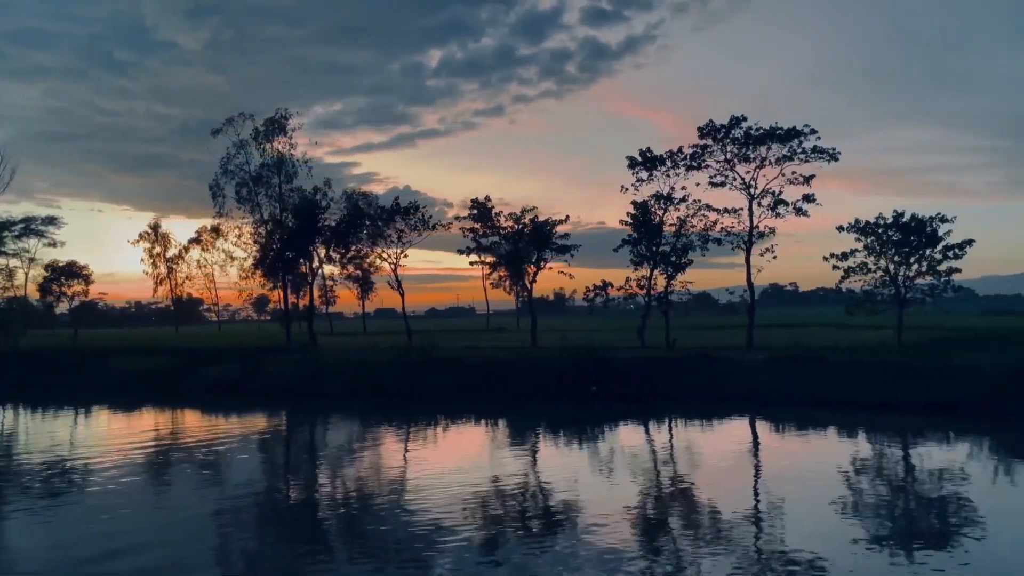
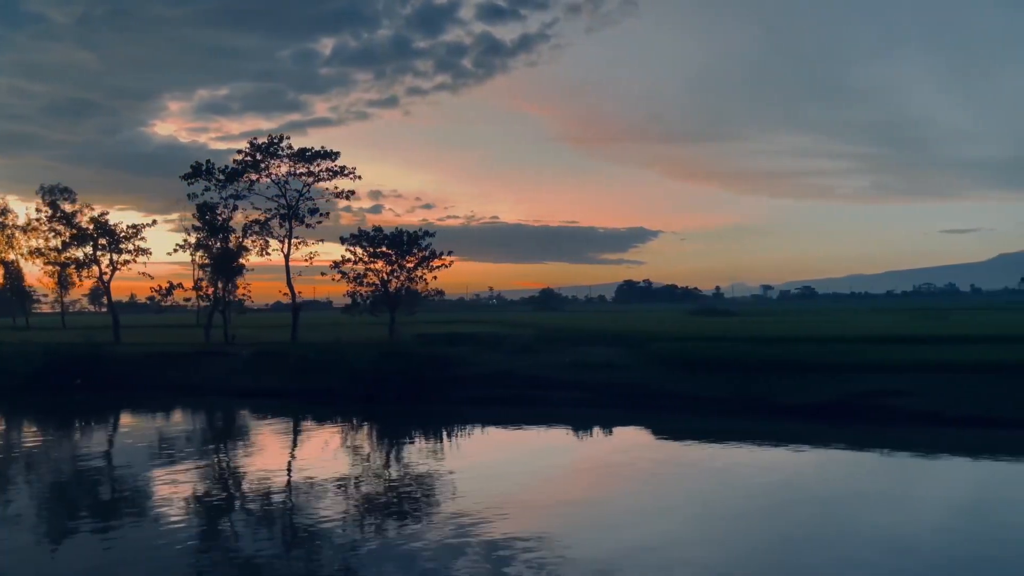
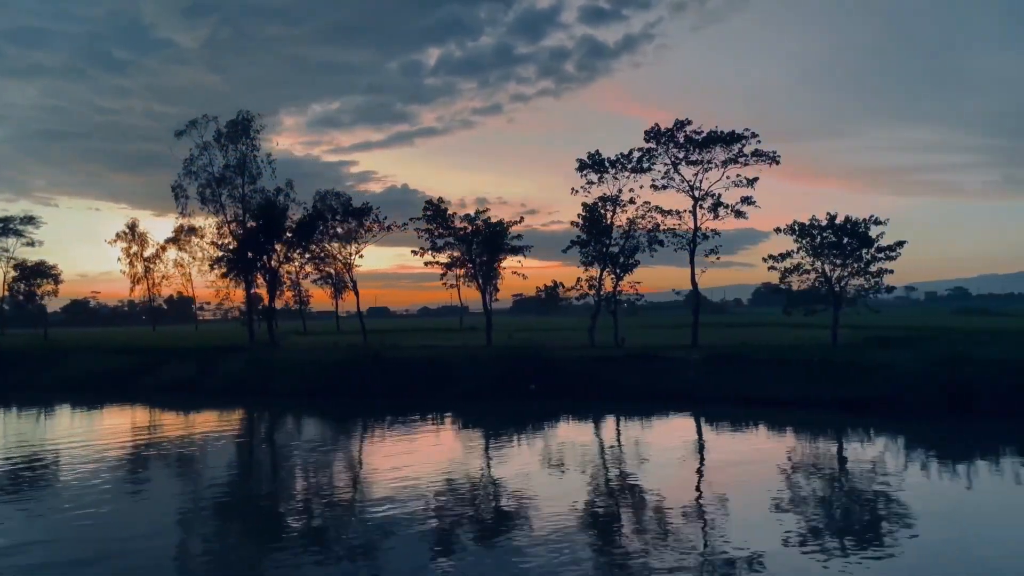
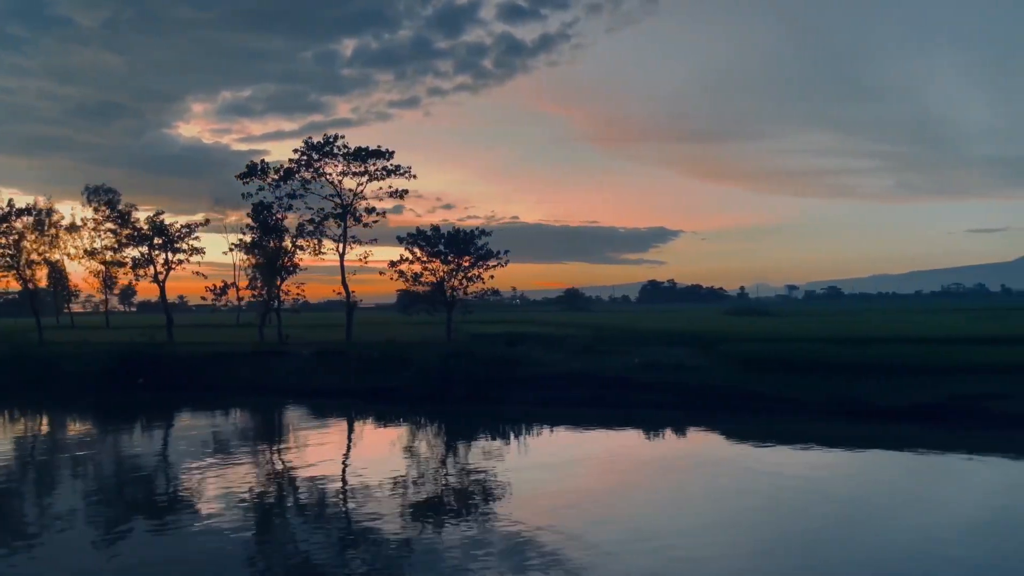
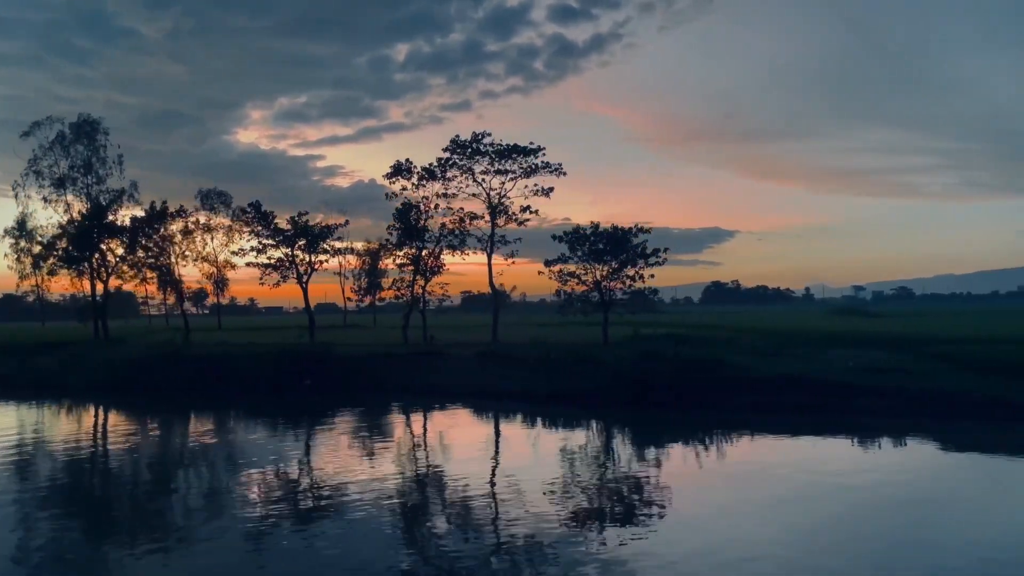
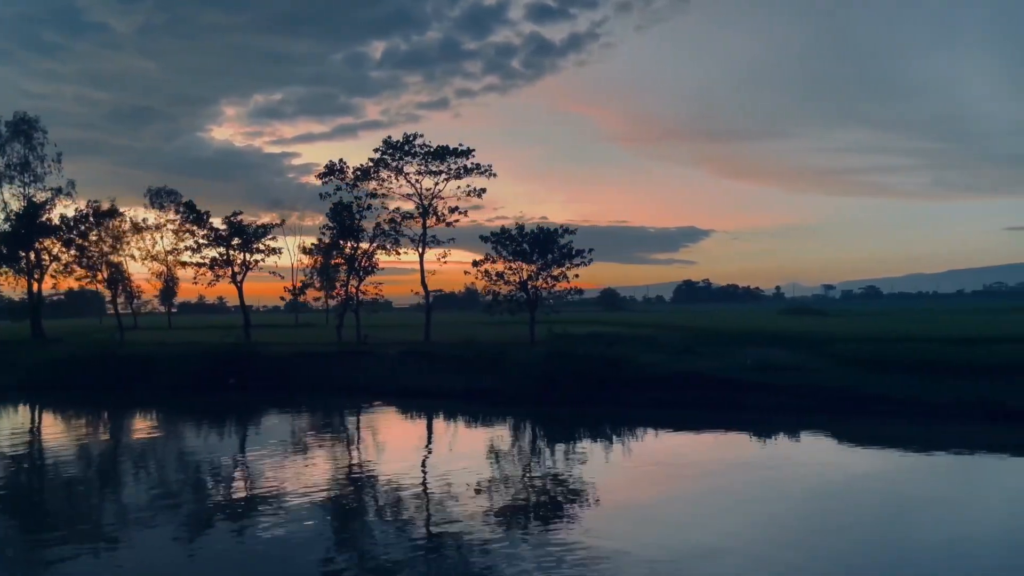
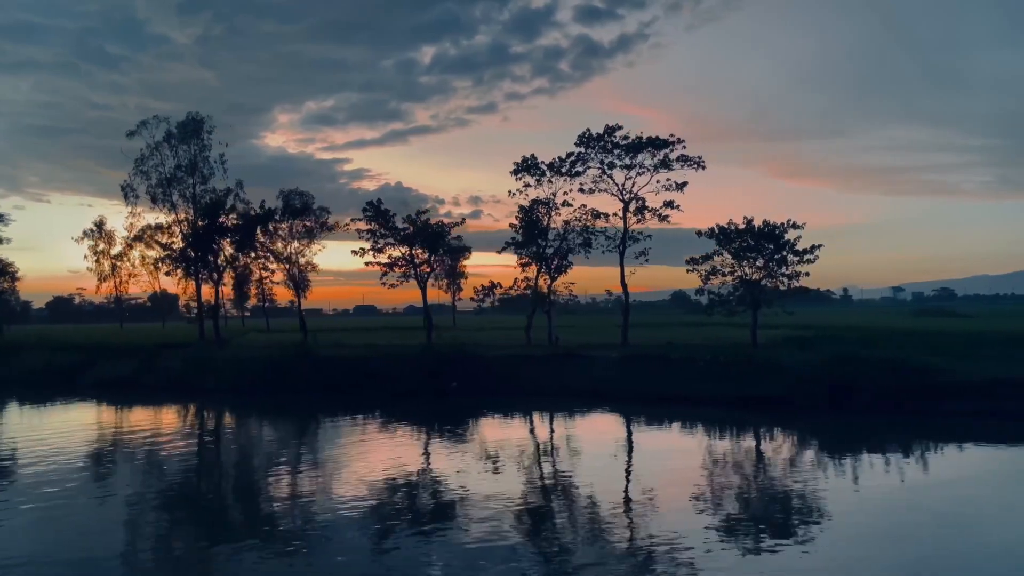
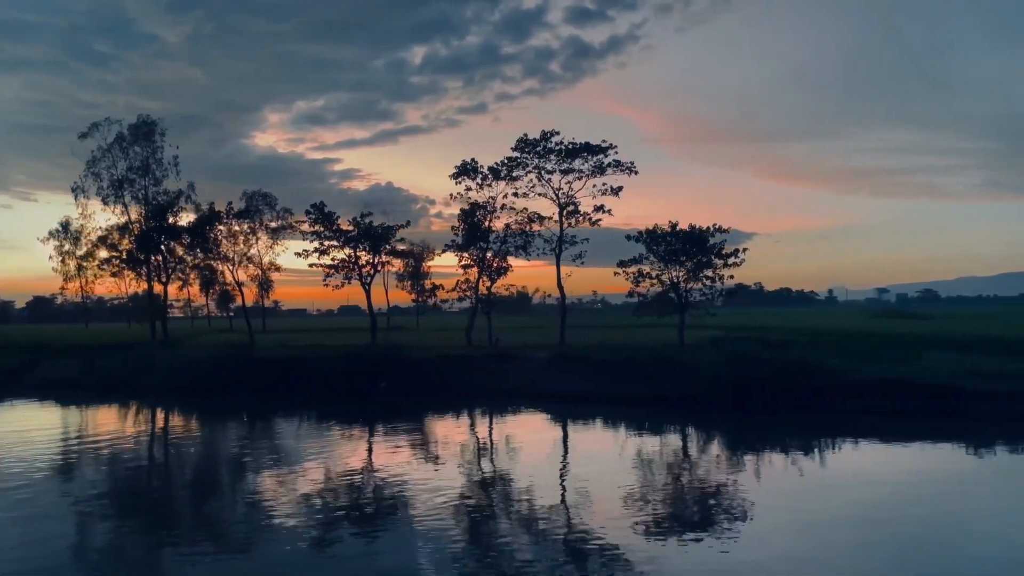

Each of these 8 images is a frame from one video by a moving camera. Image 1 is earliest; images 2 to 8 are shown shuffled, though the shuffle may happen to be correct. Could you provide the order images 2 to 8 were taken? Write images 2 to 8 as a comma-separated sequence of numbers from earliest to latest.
3, 7, 8, 5, 6, 4, 2
